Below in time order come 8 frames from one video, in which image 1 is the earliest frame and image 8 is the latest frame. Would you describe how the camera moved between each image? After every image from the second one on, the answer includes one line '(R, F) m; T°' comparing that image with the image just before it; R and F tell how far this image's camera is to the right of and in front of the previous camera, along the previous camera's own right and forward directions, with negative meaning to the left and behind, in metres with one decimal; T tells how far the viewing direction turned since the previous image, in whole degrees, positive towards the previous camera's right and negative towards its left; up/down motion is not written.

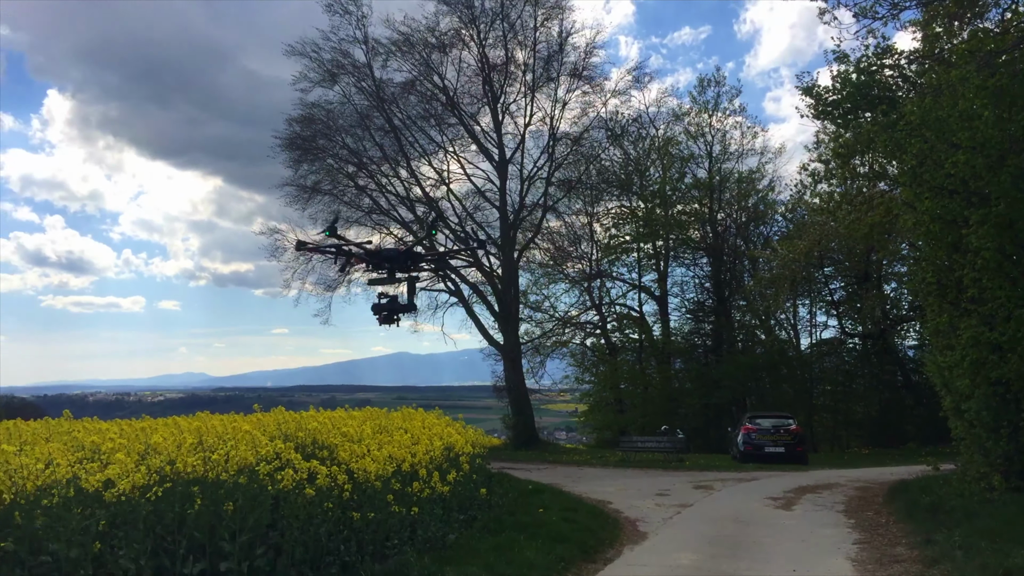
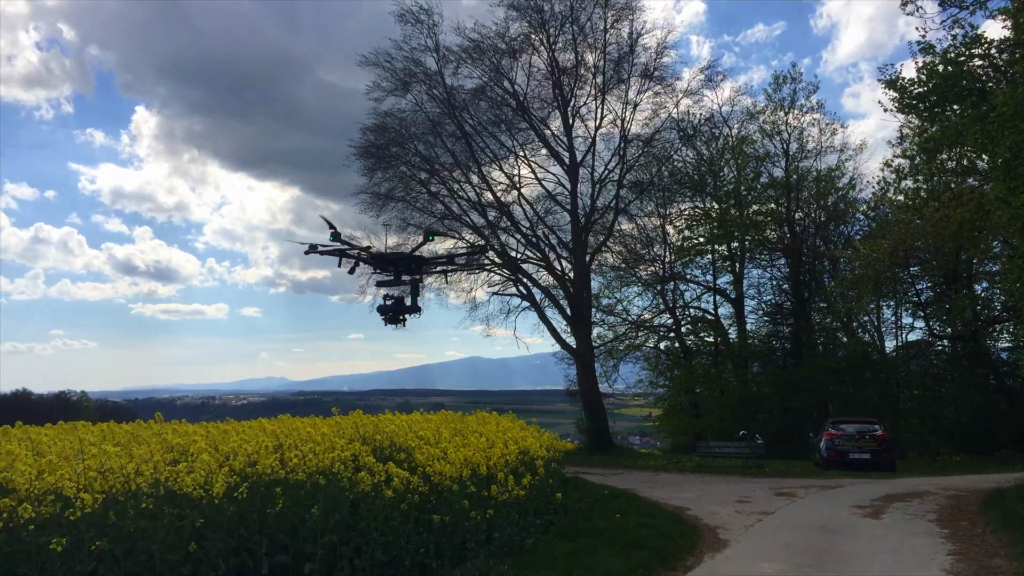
(0.0, 0.0) m; -5°
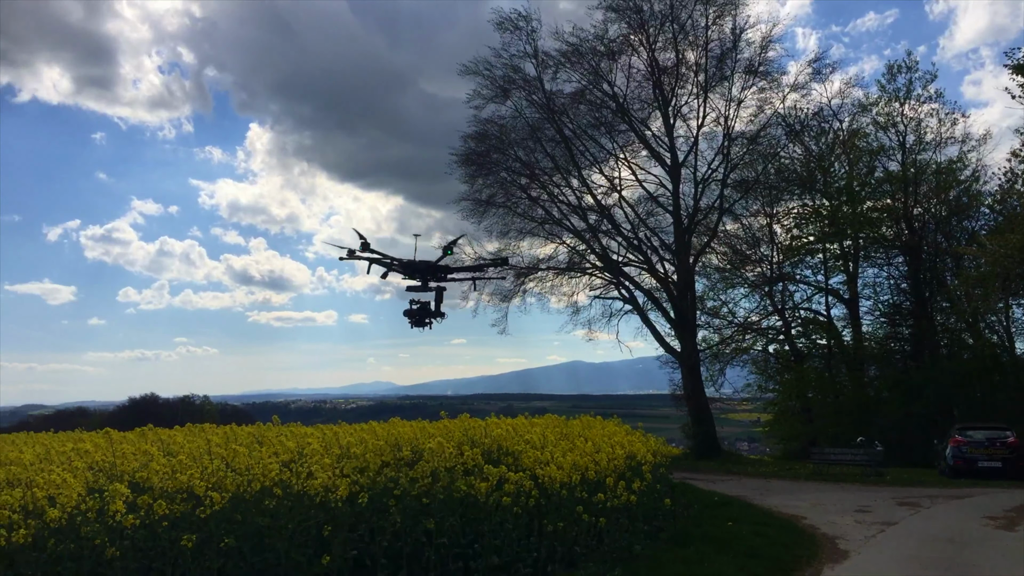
(0.0, 0.0) m; -7°
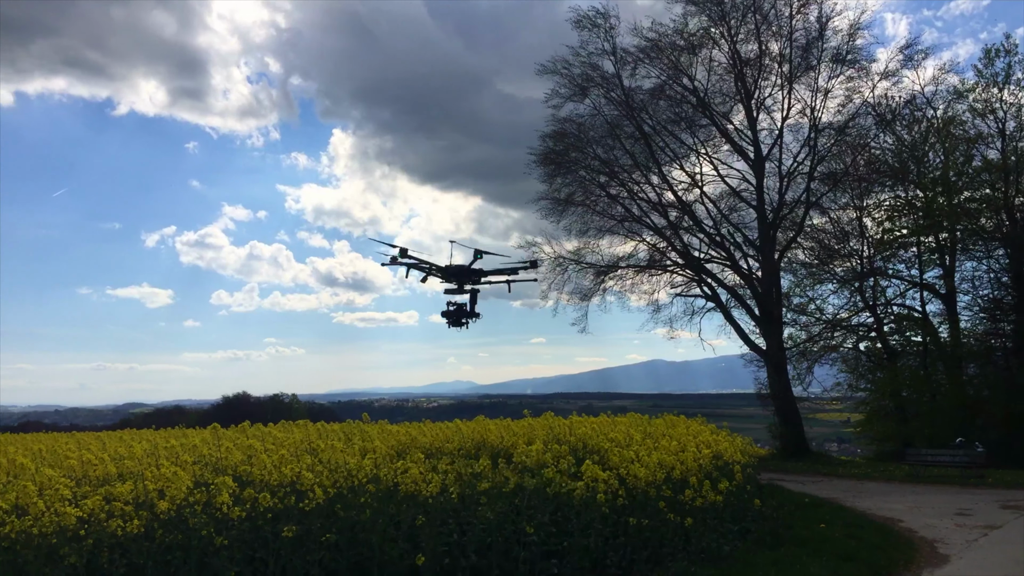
(0.0, 0.0) m; -5°
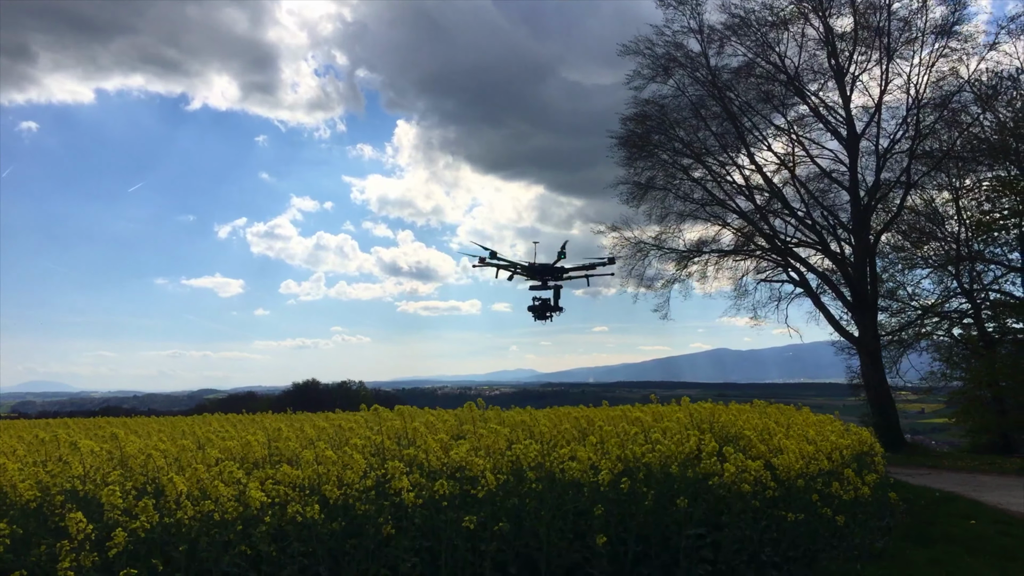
(-0.5, +0.2) m; -4°
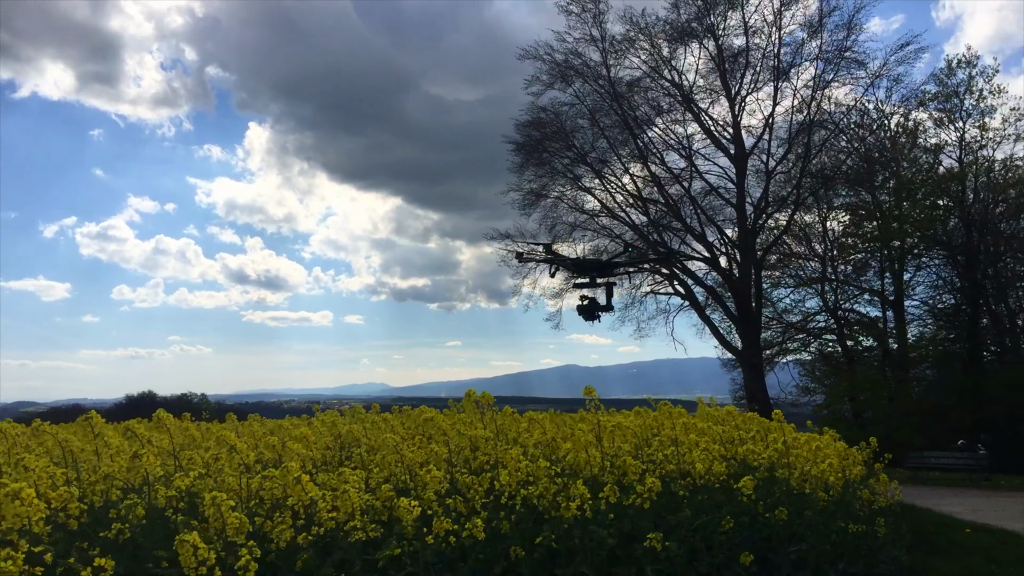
(-0.8, +0.8) m; +10°
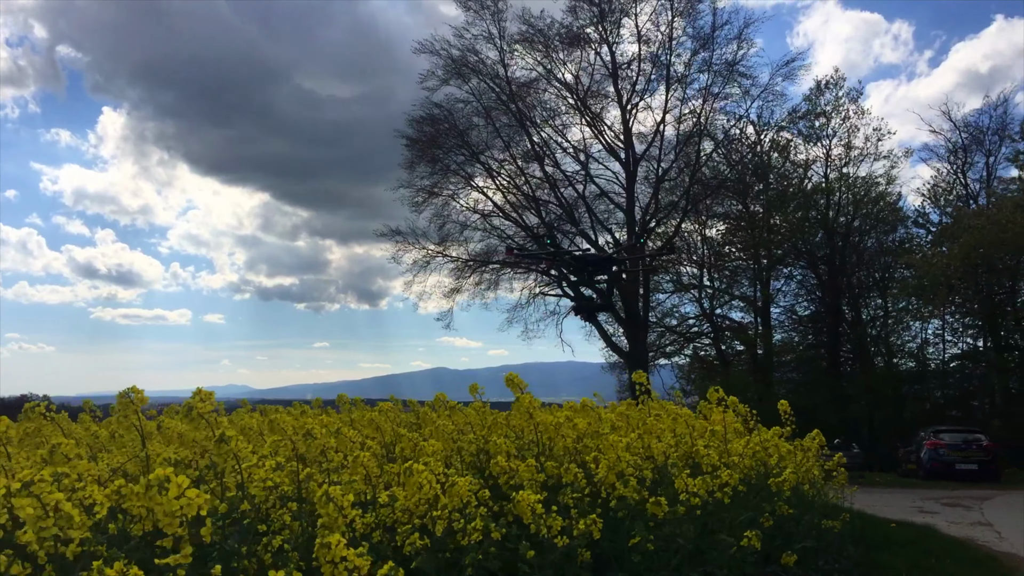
(-0.5, +0.3) m; +9°
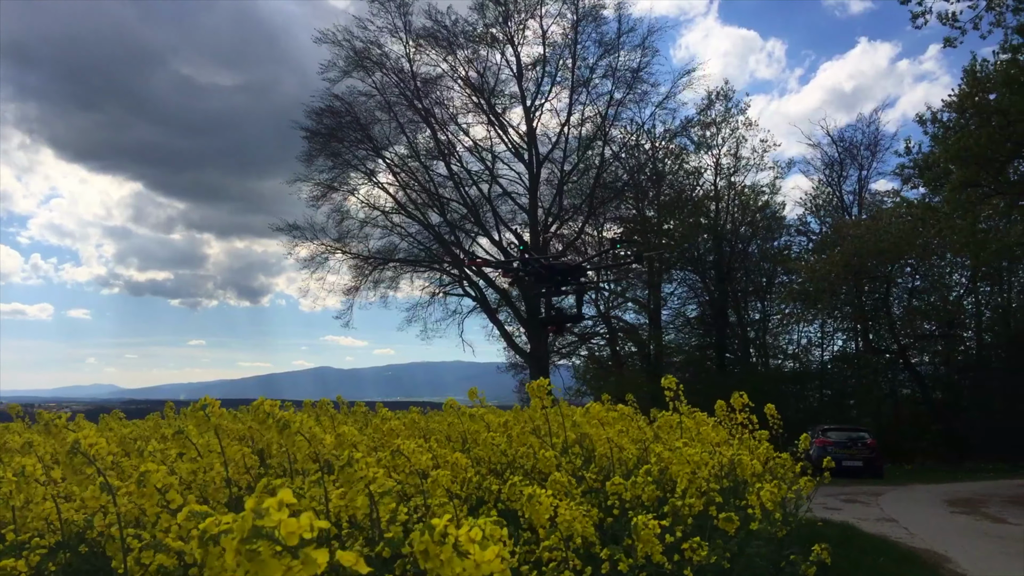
(-0.3, +0.2) m; +8°
